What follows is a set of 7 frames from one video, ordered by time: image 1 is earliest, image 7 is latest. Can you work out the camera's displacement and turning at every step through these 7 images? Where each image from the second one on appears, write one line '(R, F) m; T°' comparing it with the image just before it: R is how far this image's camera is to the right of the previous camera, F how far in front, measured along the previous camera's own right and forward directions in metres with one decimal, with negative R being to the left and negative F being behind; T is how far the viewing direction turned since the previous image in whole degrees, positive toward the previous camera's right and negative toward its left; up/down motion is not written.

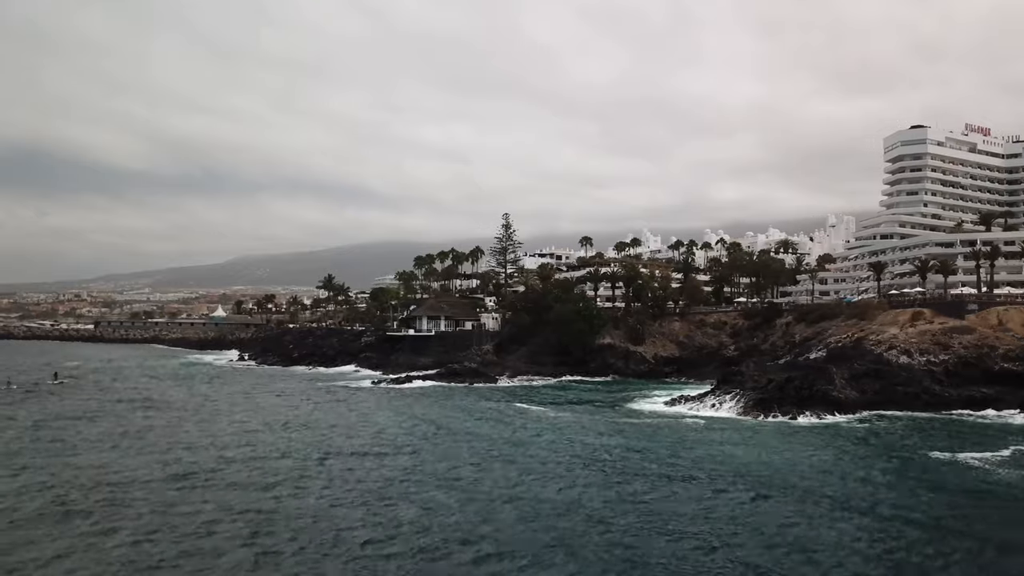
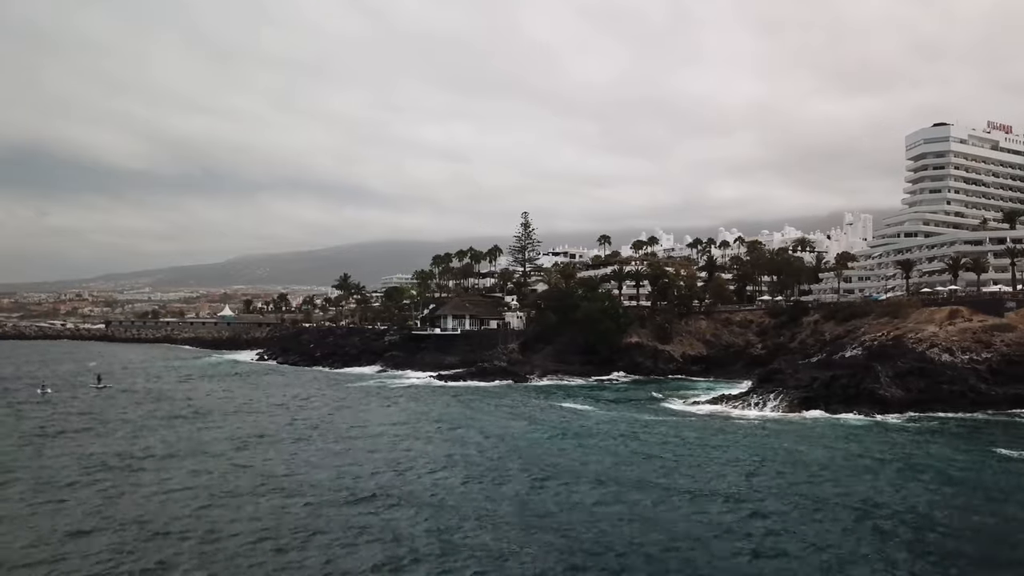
(-3.0, +0.2) m; 0°
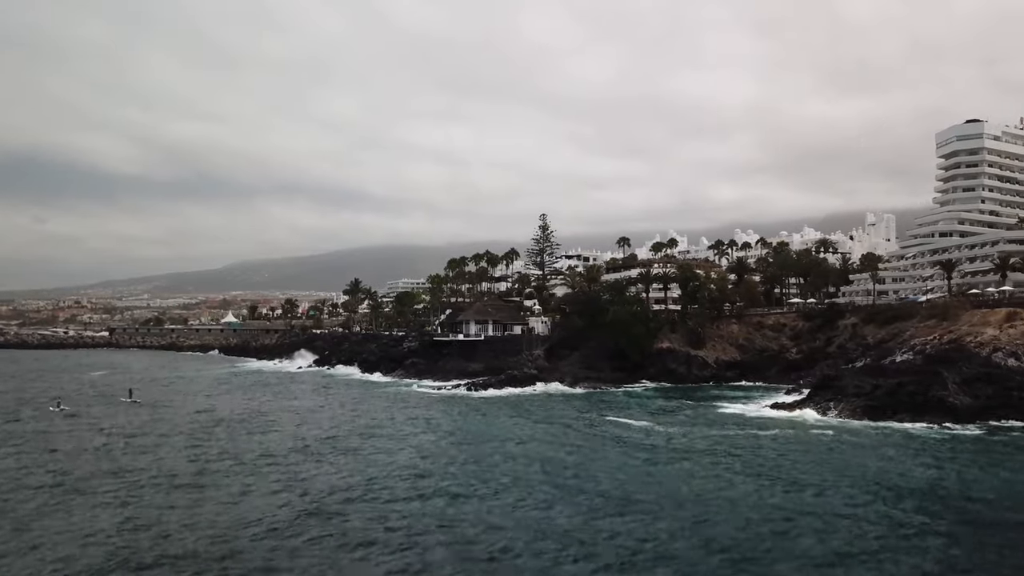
(-2.9, +2.5) m; 0°
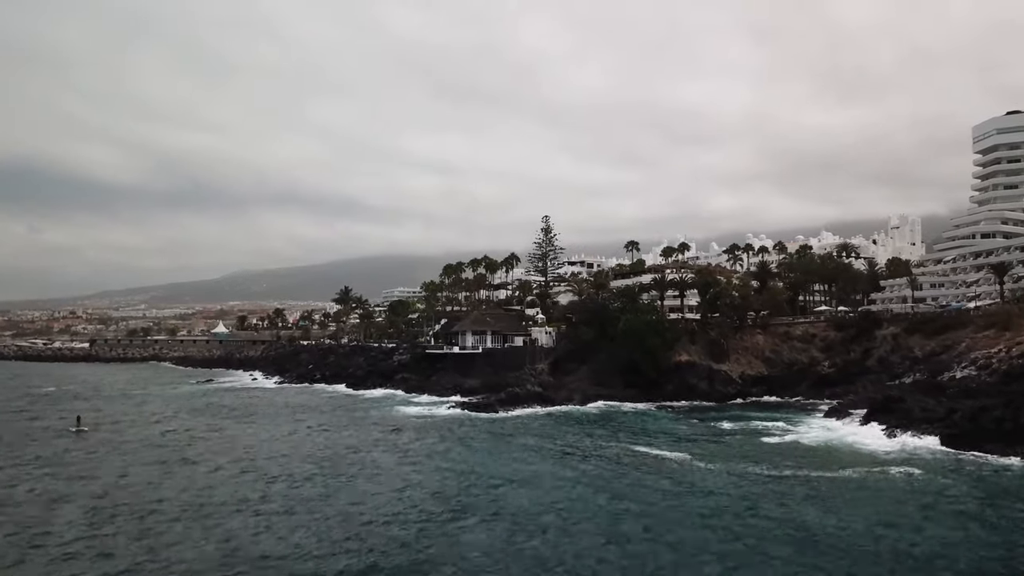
(-0.2, +7.0) m; 0°
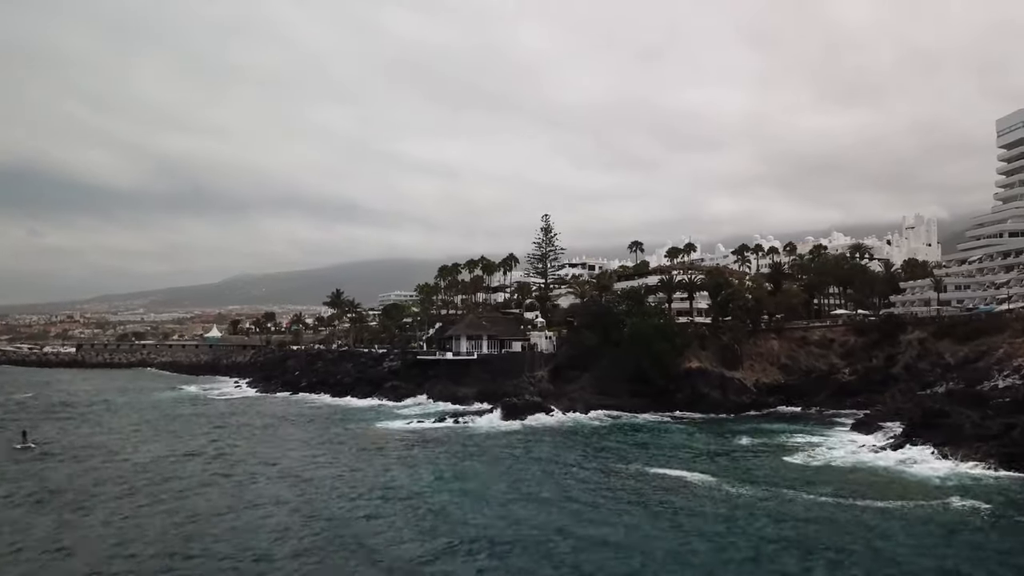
(+0.2, +4.4) m; 0°
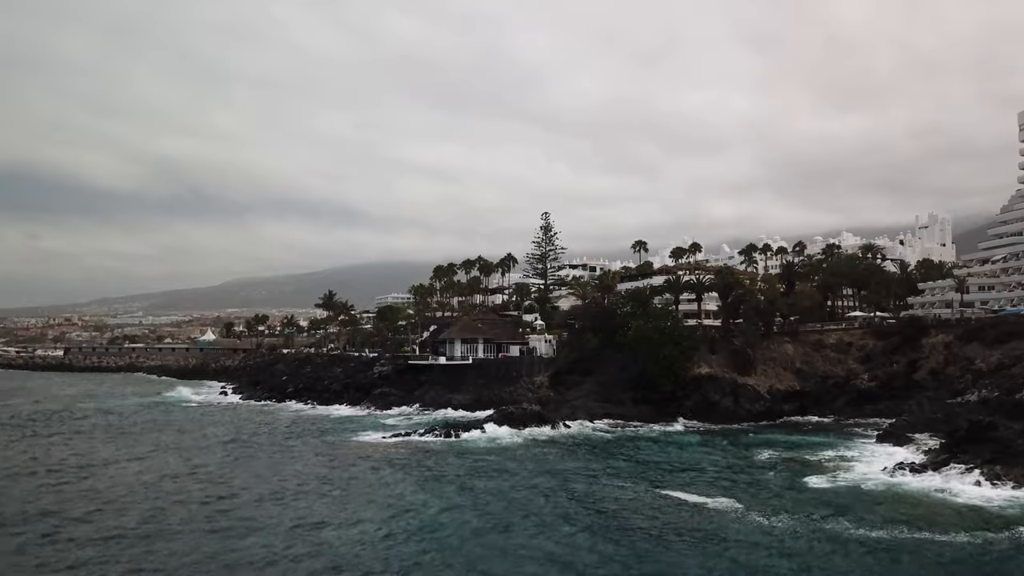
(+0.2, +3.6) m; 0°
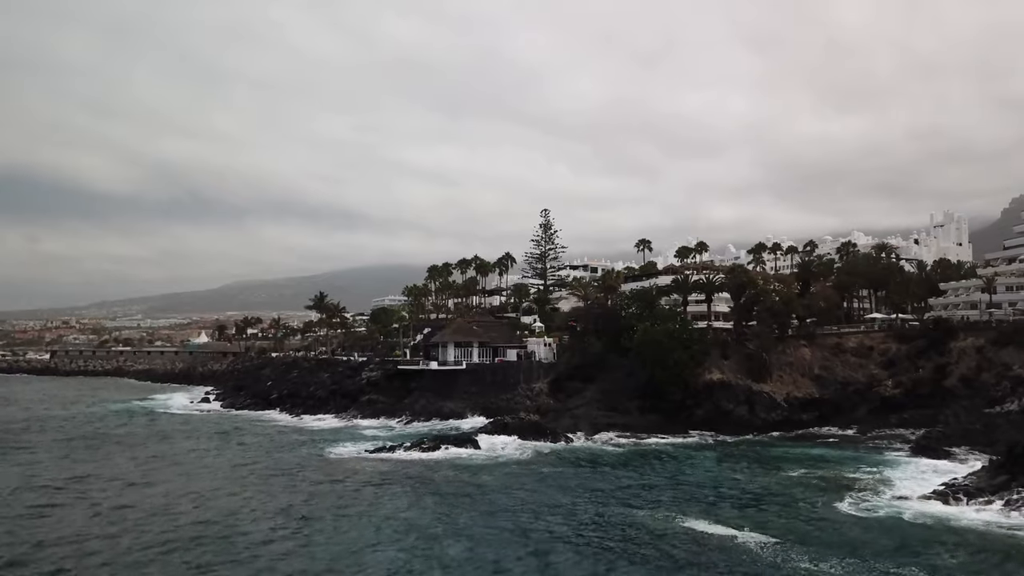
(+0.2, +3.9) m; 0°
